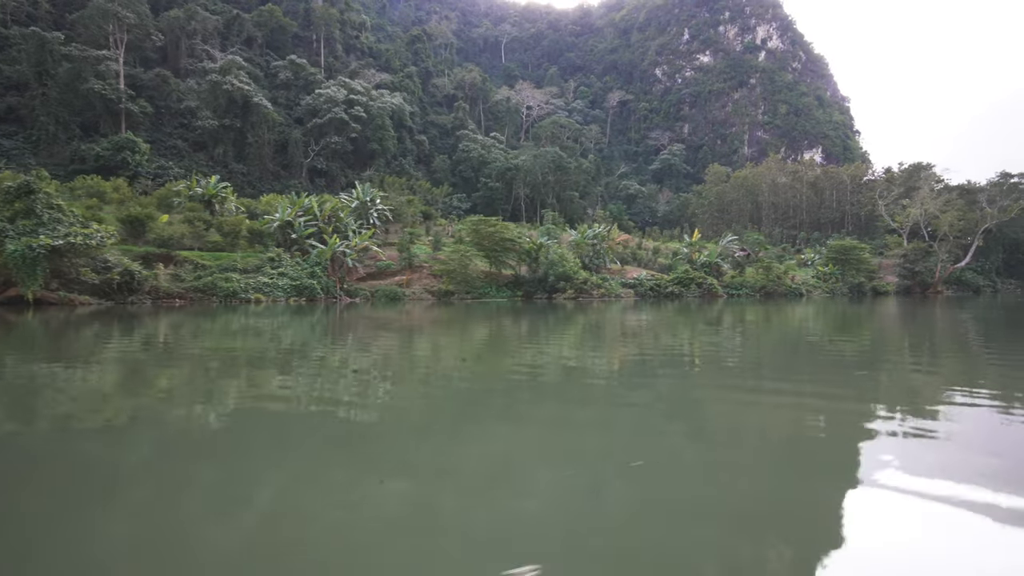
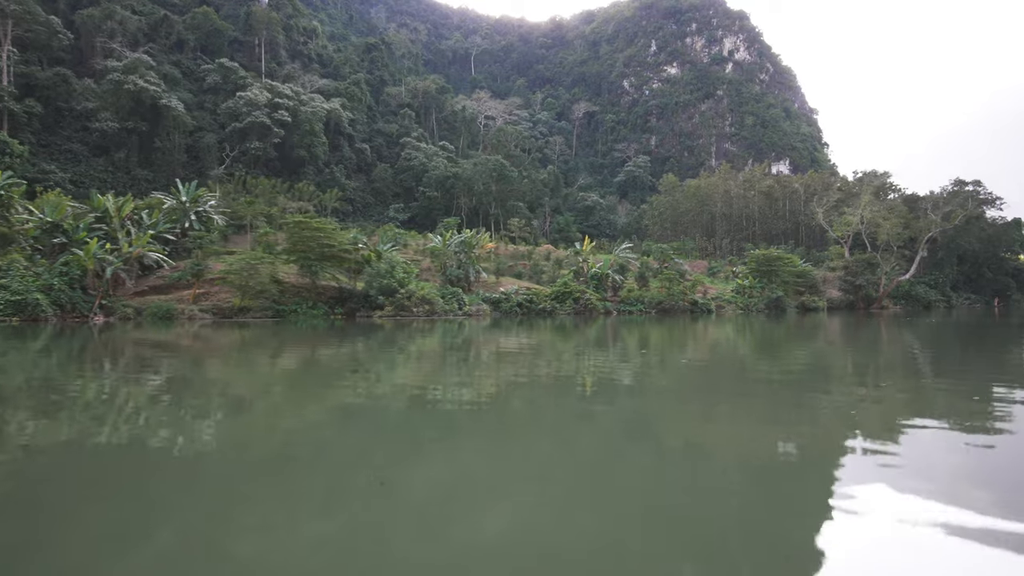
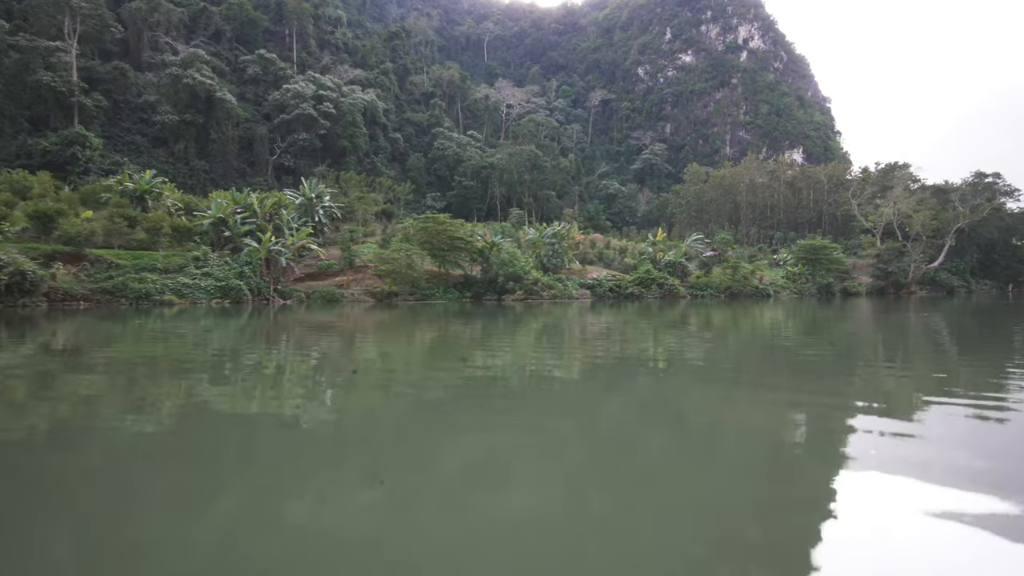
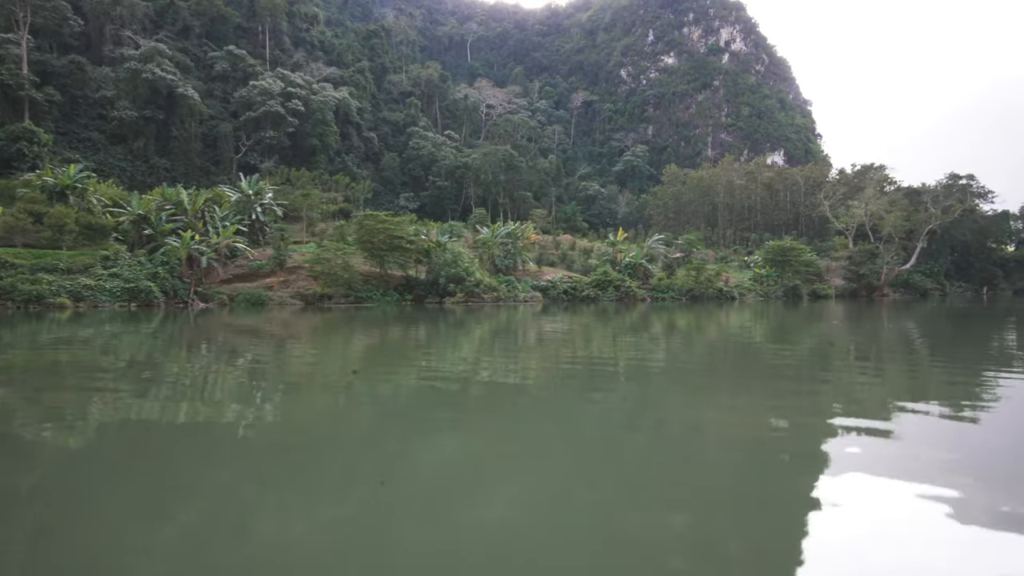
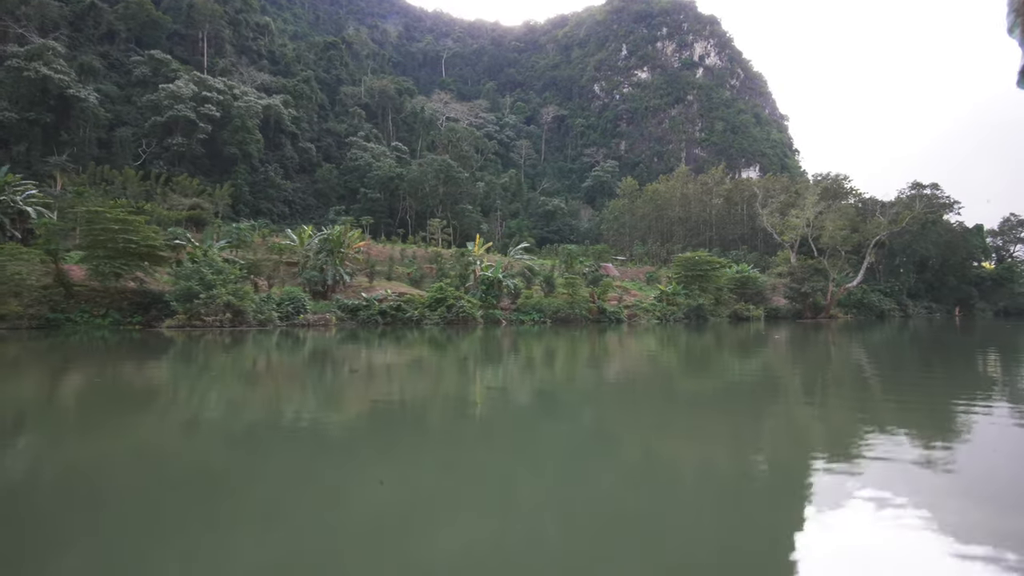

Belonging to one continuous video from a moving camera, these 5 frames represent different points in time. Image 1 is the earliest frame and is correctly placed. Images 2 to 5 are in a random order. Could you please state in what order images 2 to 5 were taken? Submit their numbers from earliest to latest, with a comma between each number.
3, 4, 2, 5
